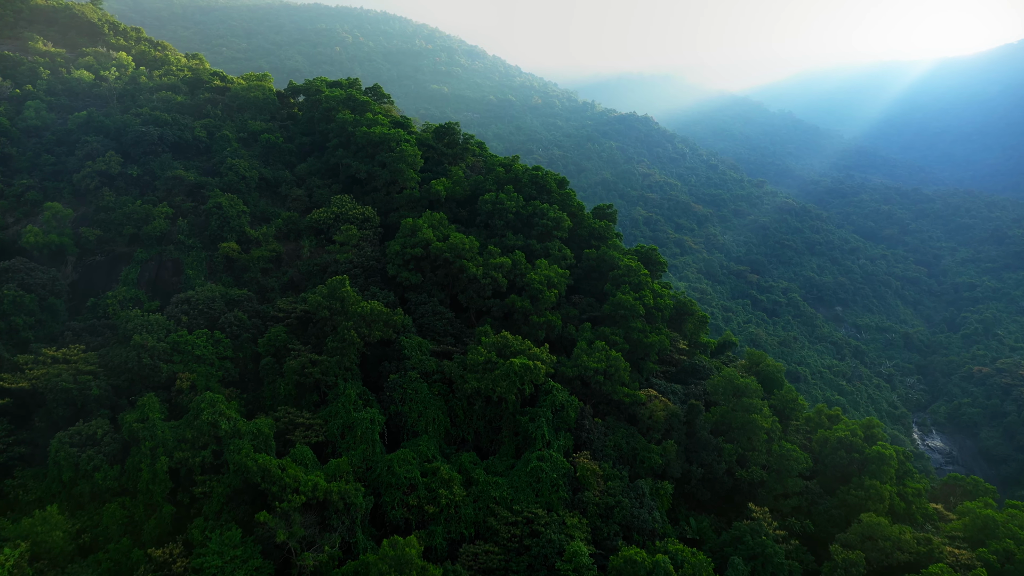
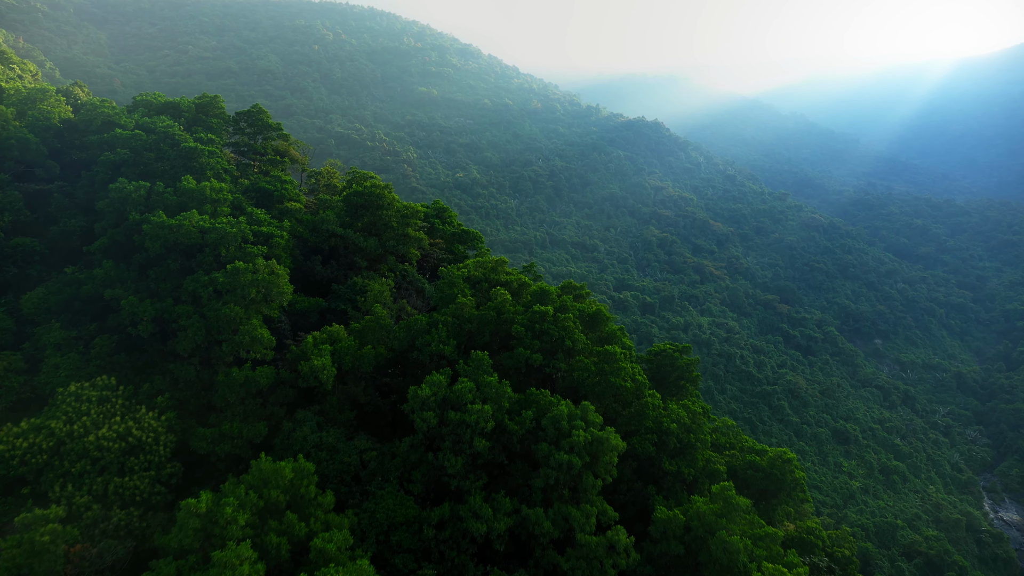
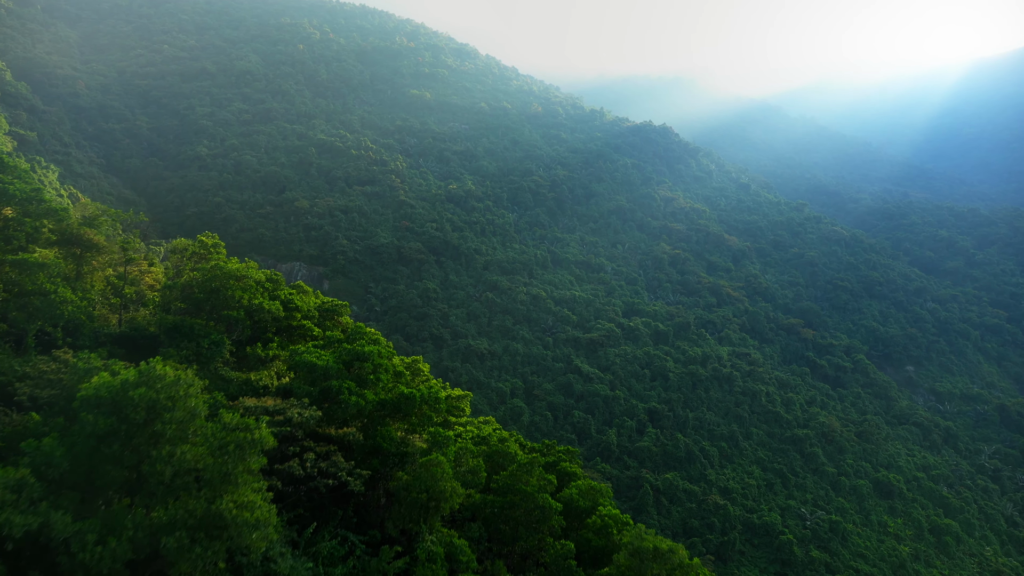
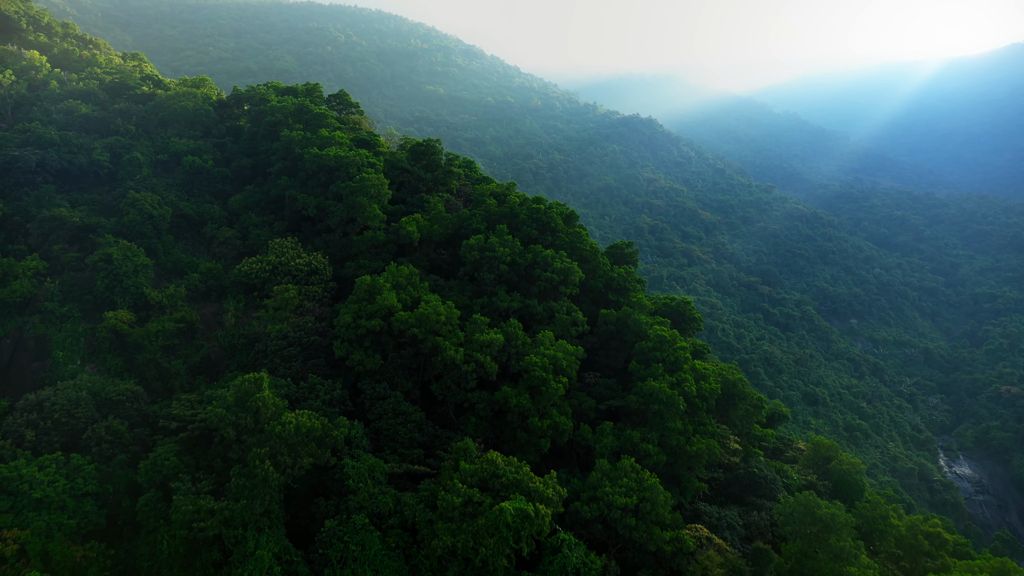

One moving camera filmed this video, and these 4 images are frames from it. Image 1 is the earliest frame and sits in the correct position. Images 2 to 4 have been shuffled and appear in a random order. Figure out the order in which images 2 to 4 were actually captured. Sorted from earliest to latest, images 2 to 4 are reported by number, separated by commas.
4, 2, 3
